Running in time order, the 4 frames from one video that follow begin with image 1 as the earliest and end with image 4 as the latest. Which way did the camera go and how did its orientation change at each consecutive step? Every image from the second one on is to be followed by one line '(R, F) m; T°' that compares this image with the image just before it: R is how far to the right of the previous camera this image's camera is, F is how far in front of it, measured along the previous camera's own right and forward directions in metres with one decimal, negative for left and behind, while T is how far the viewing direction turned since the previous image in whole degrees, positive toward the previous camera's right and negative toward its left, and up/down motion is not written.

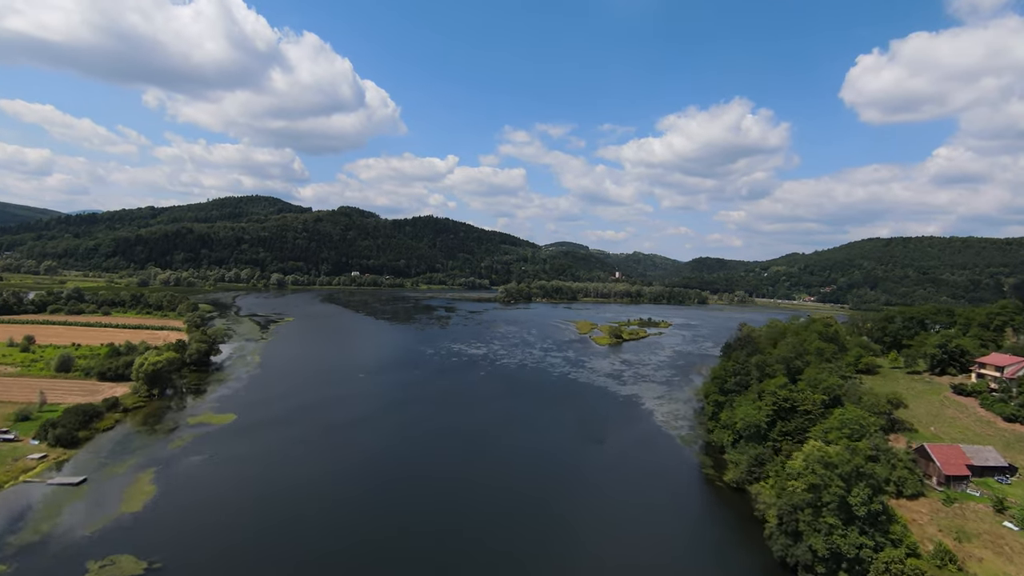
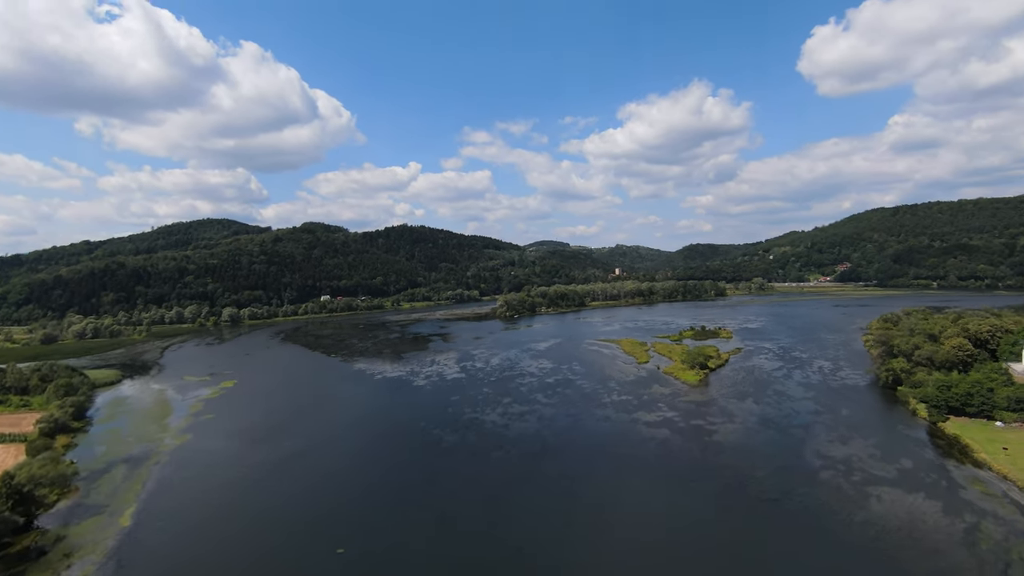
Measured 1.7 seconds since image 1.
(-4.4, +16.7) m; +3°
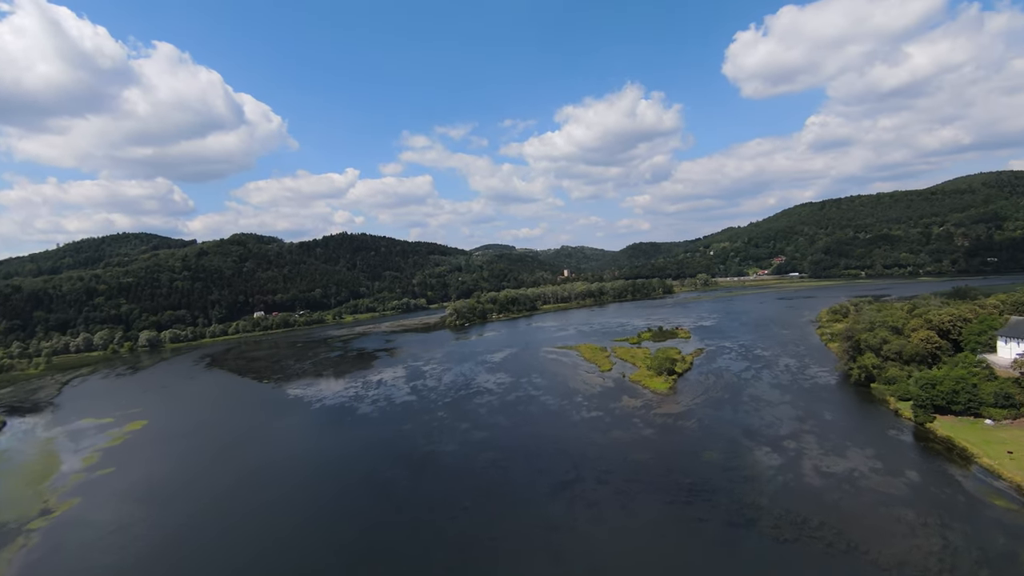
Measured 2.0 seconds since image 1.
(-0.4, +3.4) m; +6°
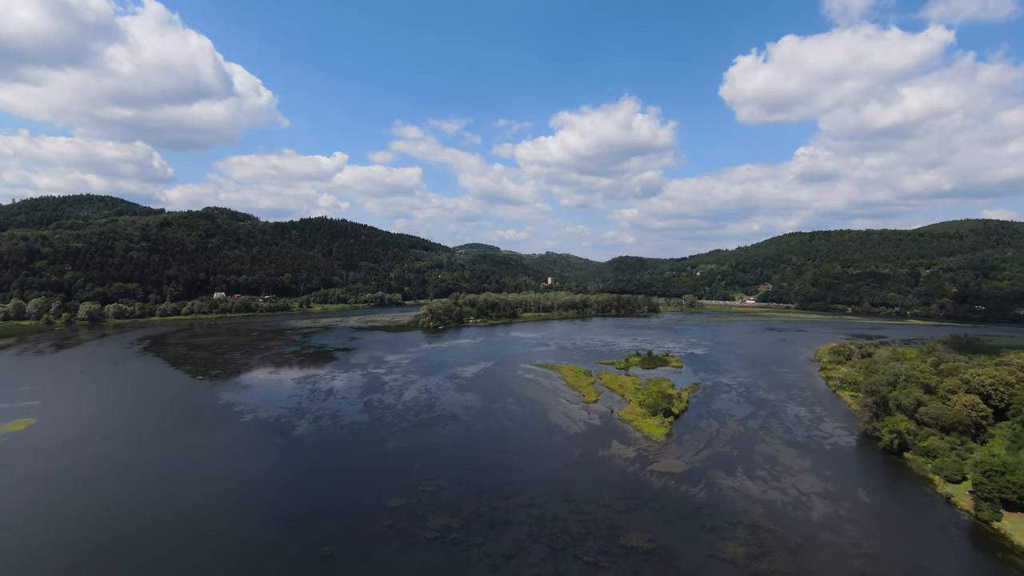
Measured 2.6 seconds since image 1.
(-0.1, +5.4) m; +2°
